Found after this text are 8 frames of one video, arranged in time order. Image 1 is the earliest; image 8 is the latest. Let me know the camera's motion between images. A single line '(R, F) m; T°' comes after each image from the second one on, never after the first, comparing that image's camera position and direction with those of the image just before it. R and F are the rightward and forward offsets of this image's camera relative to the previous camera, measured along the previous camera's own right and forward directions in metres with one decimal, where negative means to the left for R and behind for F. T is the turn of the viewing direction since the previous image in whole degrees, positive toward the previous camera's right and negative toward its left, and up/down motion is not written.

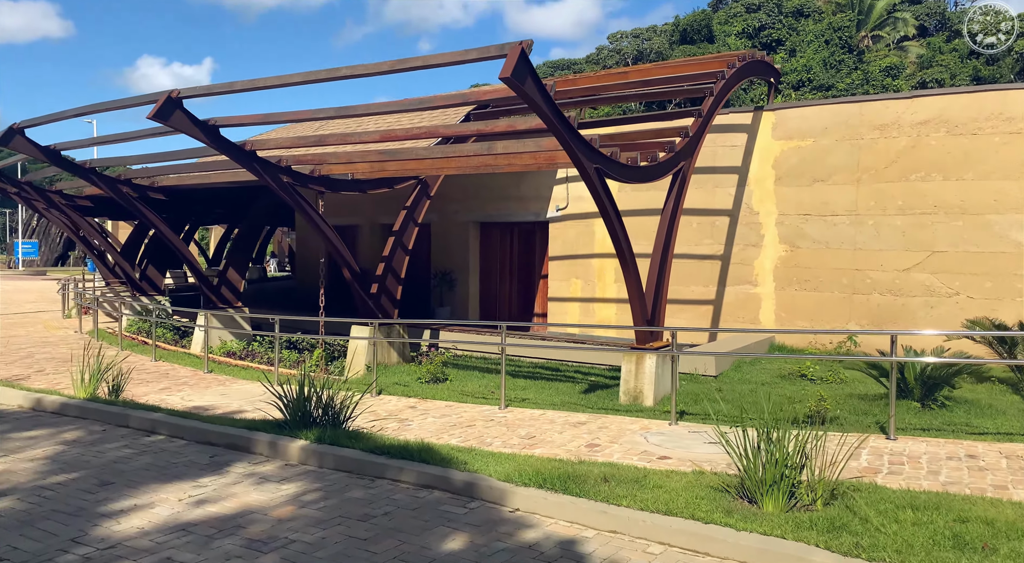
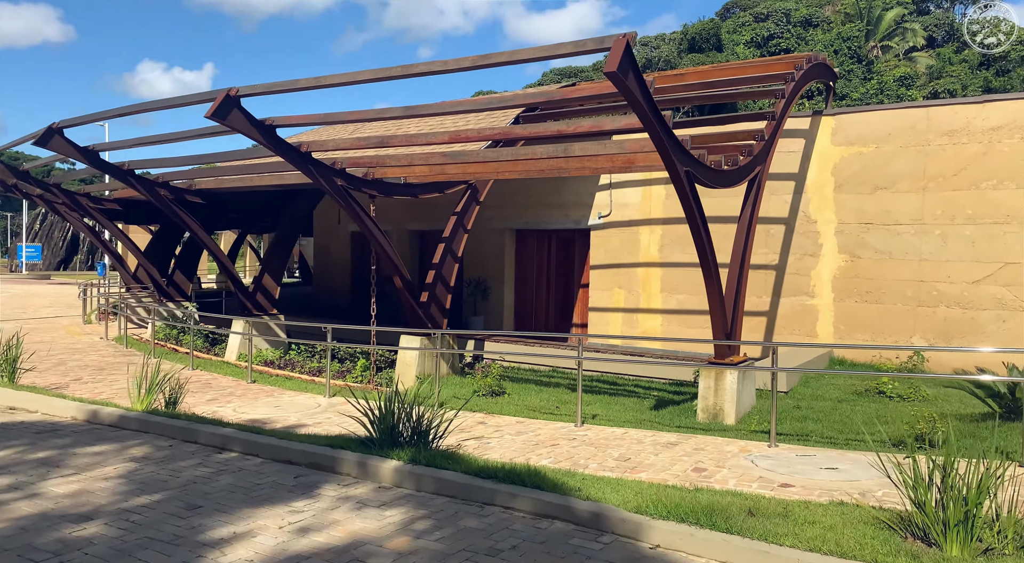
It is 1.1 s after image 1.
(-0.7, +0.5) m; 0°
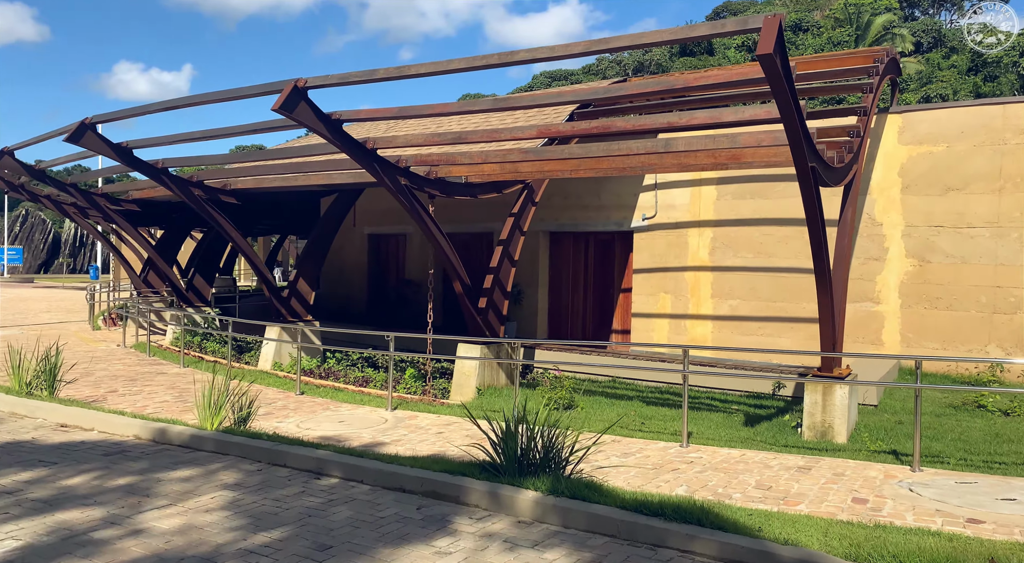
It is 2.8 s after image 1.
(-1.0, +0.7) m; +1°
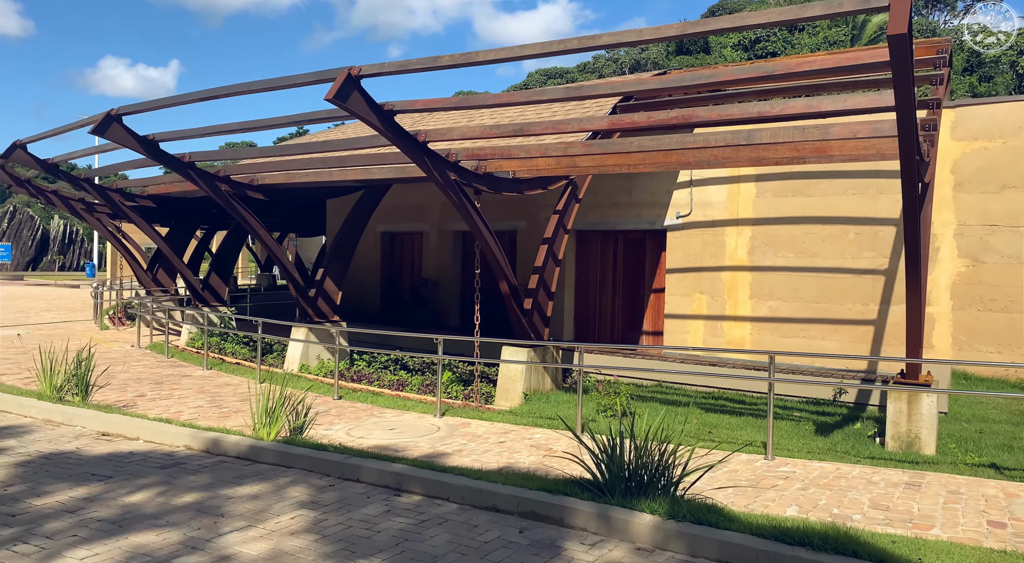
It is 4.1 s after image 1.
(-0.7, +0.5) m; 0°
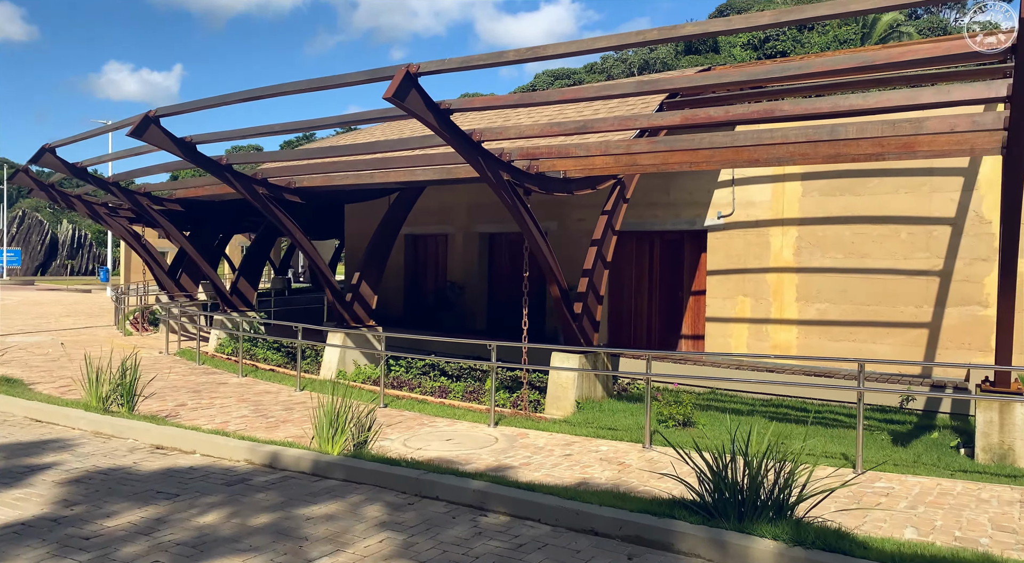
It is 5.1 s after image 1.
(-0.5, +0.4) m; -1°
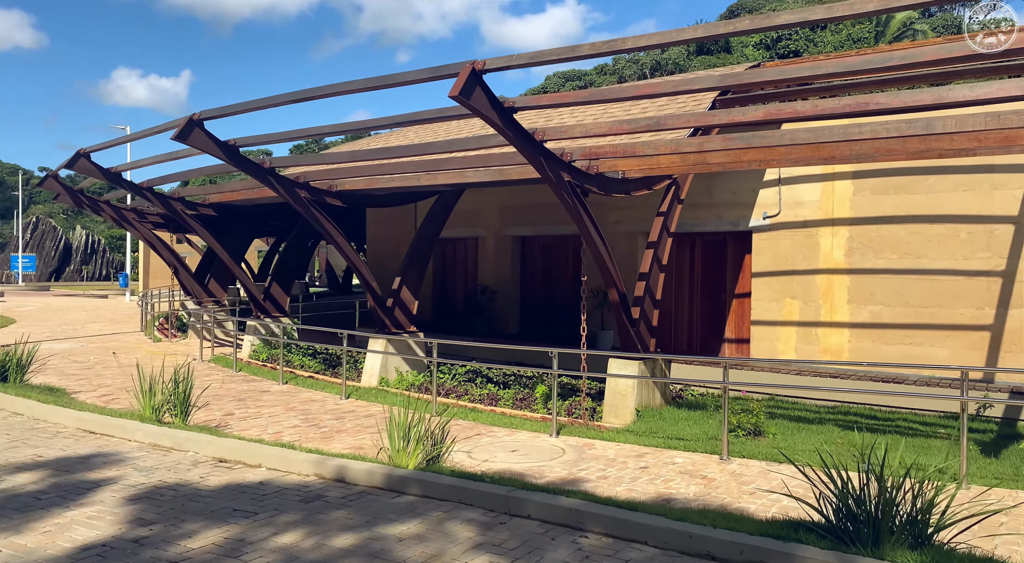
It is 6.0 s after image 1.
(-0.5, +0.3) m; -1°
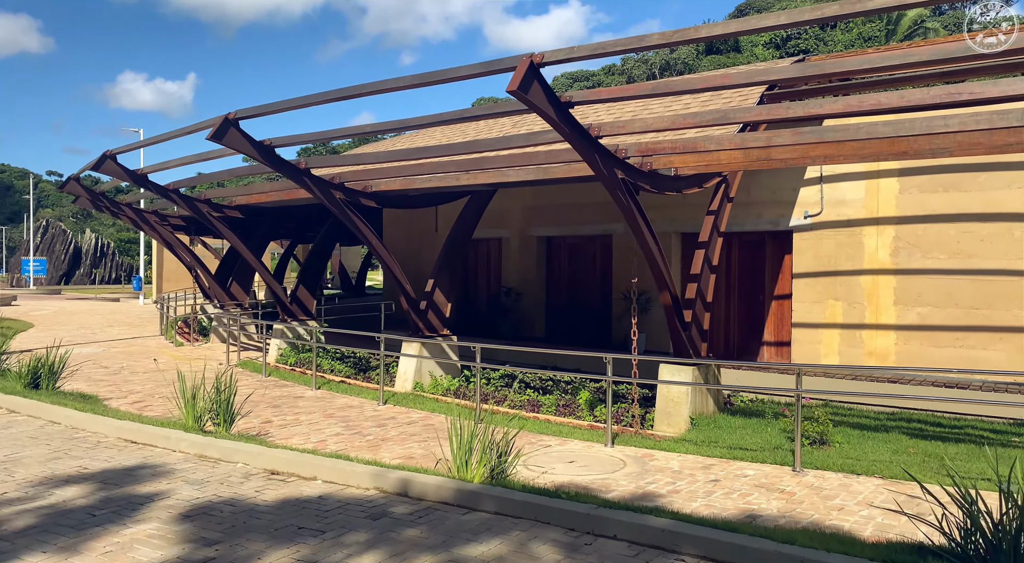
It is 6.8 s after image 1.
(-0.5, +0.4) m; -1°
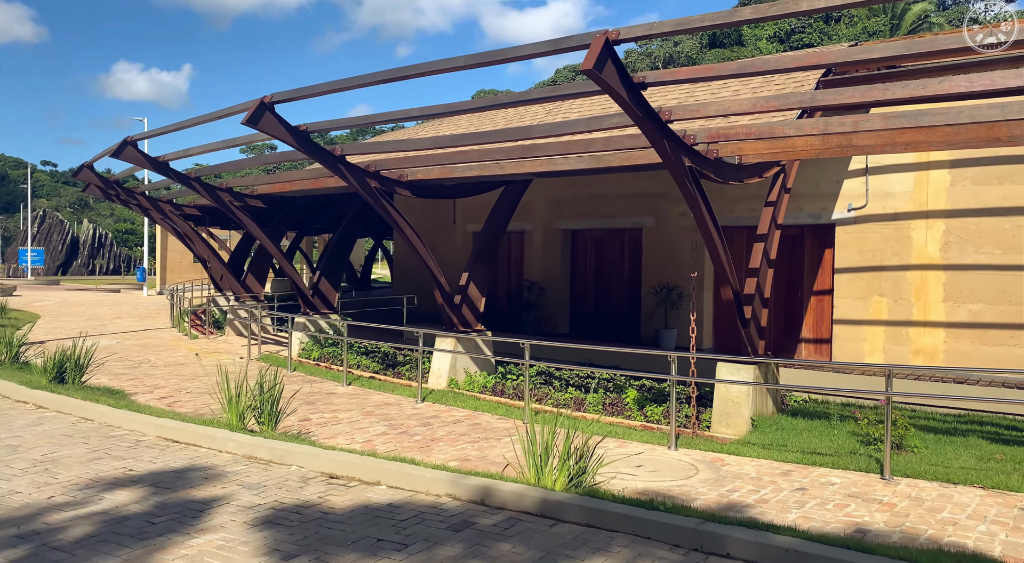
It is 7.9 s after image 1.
(-0.6, +0.5) m; 0°
